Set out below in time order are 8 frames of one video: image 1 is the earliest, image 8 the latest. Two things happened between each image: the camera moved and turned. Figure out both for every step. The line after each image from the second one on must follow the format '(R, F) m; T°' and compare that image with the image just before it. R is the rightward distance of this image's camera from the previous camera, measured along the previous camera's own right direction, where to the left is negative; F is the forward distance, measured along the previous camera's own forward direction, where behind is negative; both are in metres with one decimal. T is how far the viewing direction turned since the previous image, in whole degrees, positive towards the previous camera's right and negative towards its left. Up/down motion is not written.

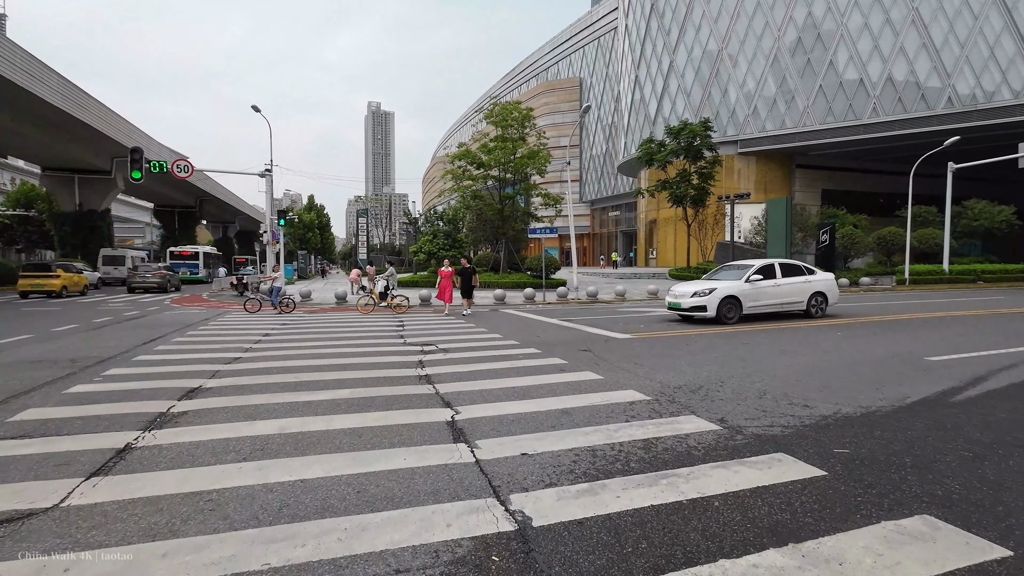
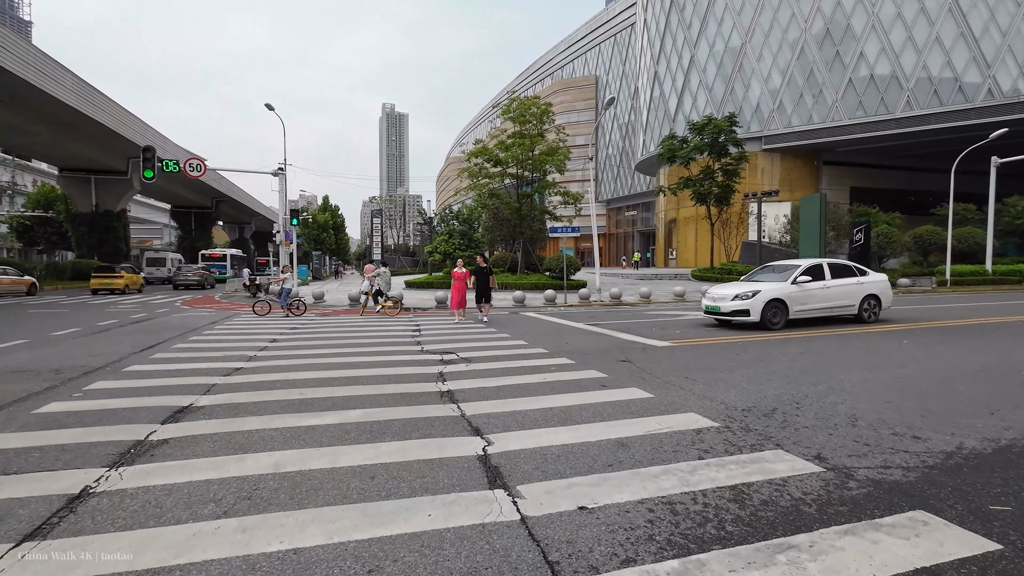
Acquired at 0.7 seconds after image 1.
(-0.3, +0.9) m; -2°
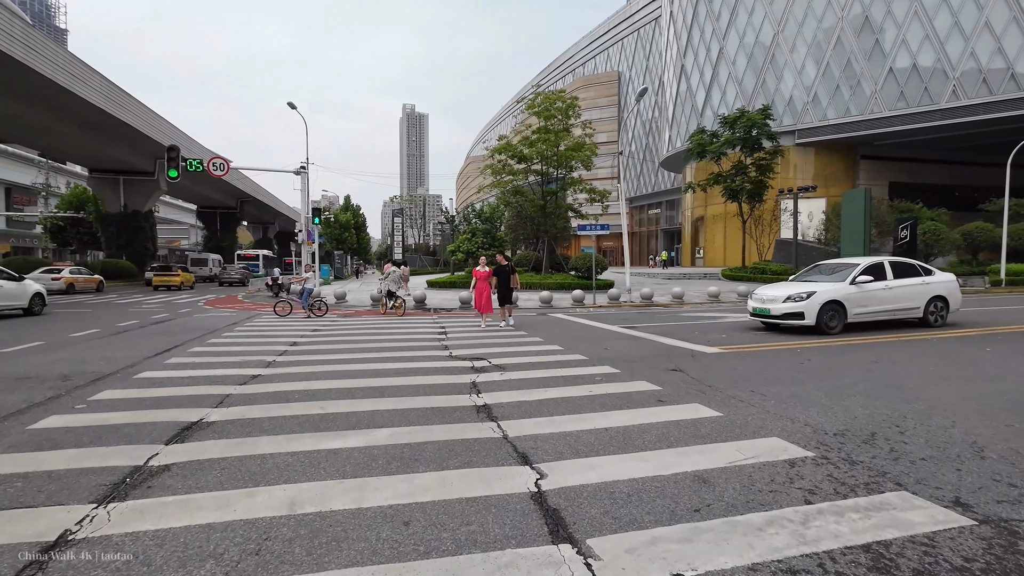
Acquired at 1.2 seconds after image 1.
(-0.3, +0.7) m; -2°
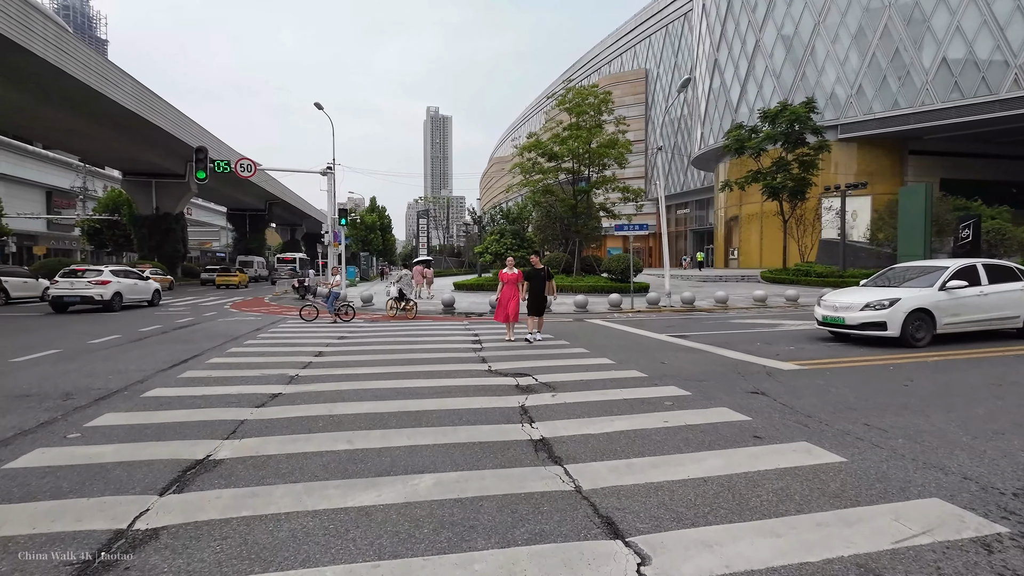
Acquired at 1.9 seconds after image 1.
(-0.4, +0.9) m; -3°
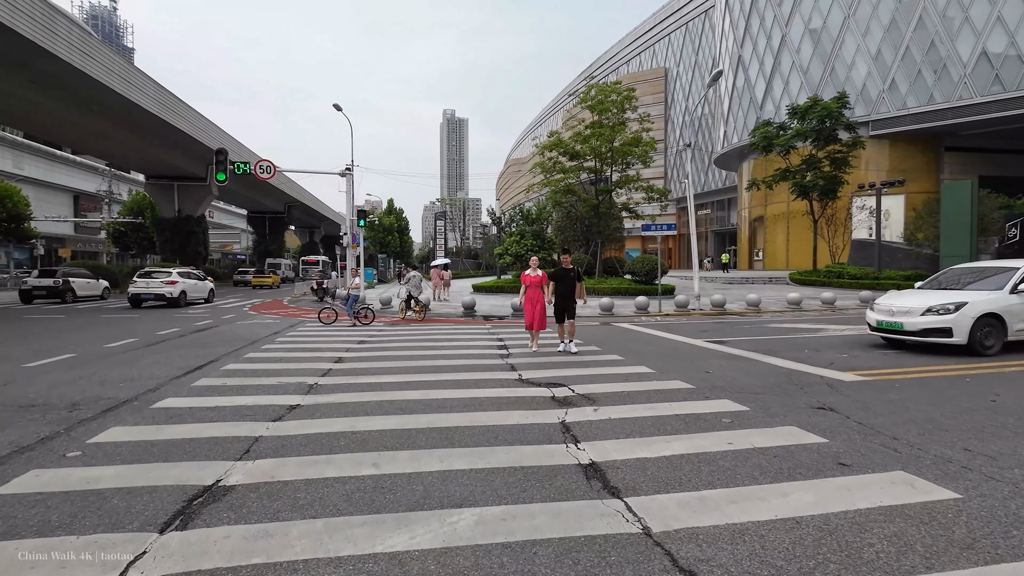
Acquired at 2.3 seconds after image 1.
(-0.3, +0.5) m; -2°
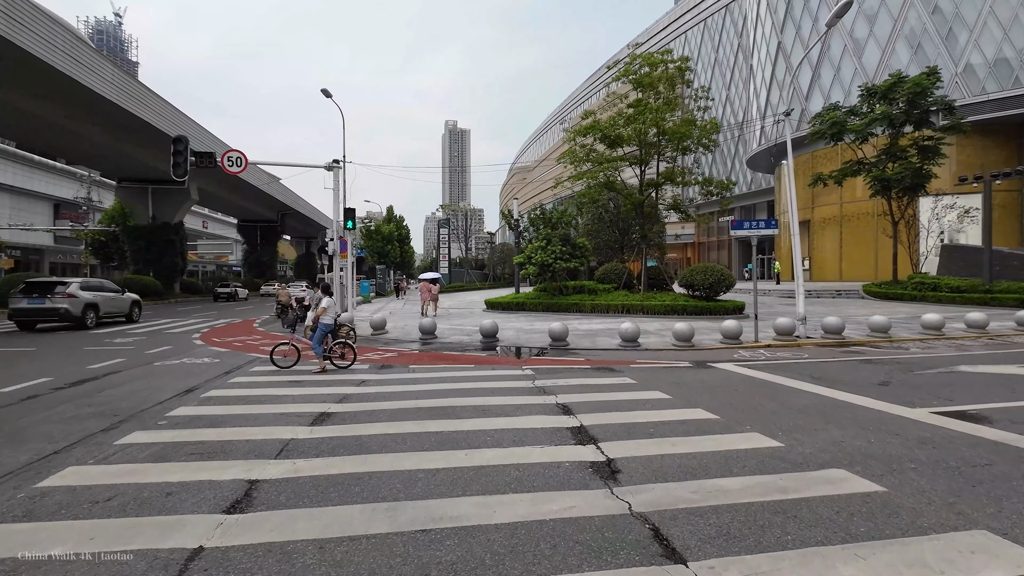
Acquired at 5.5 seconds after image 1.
(-1.0, +4.9) m; 0°
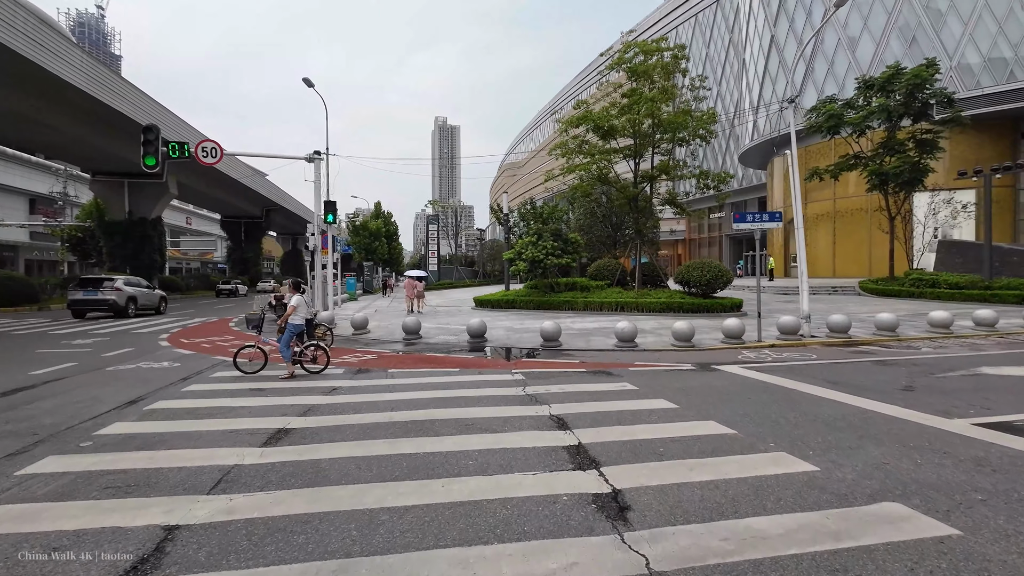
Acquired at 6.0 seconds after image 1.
(0.0, +0.8) m; +1°
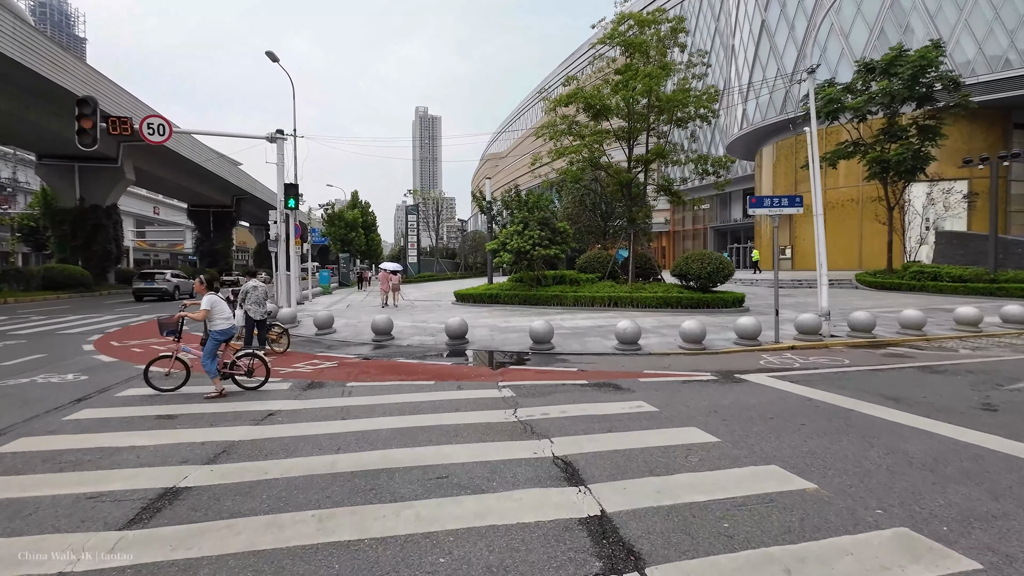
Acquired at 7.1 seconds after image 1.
(-0.1, +1.6) m; +2°
